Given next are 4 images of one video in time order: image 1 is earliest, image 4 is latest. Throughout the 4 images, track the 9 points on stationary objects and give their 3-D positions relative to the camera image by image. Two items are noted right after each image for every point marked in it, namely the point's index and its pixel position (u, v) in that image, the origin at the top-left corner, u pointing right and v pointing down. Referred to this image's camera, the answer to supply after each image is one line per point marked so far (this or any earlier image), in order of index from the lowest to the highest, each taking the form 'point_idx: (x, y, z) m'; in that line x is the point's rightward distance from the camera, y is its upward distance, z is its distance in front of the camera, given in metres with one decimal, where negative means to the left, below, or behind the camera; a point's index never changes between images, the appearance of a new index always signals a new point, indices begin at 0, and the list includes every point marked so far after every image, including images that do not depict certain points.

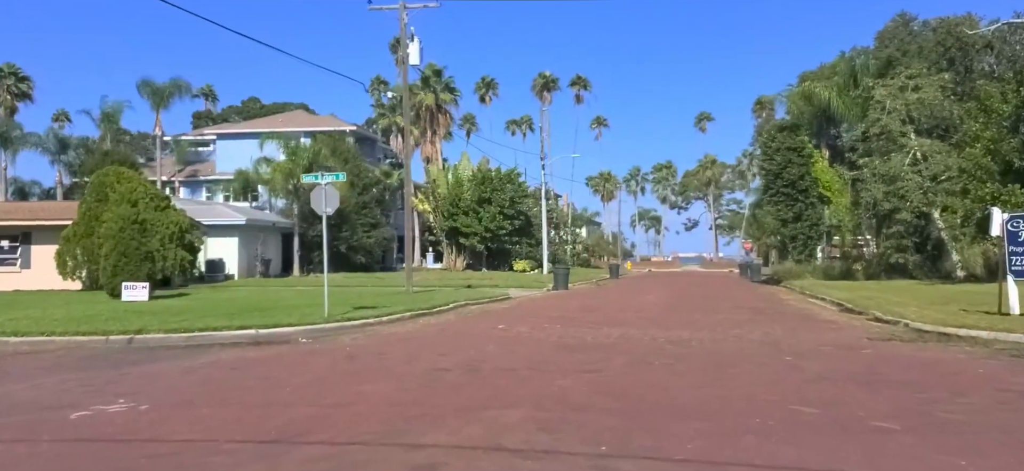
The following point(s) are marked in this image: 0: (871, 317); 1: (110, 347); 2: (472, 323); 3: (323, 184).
0: (+8.5, -1.9, +19.5) m
1: (-6.7, -1.9, +13.7) m
2: (-0.9, -1.9, +18.1) m
3: (-3.9, +1.1, +17.0) m
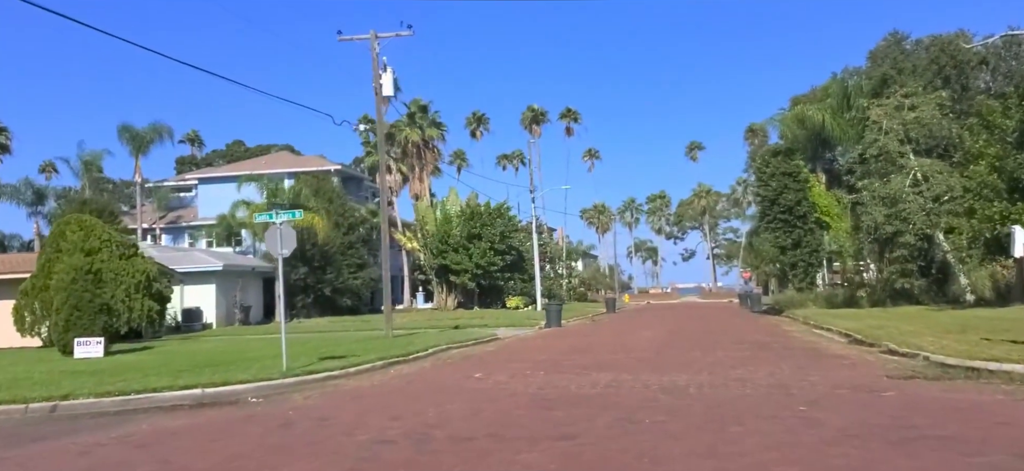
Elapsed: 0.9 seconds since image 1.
0: (+8.1, -2.5, +17.9) m
1: (-7.1, -2.7, +12.1) m
2: (-1.3, -2.7, +16.4) m
3: (-4.4, +0.2, +15.5) m
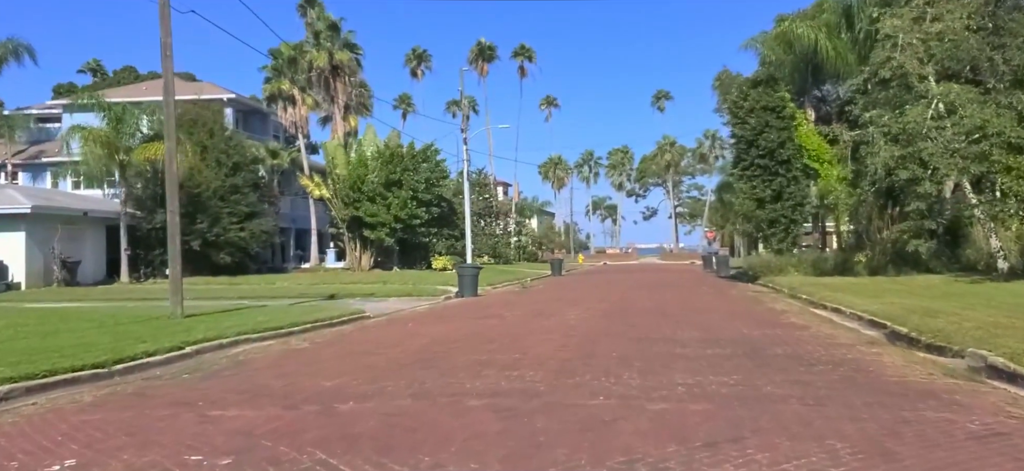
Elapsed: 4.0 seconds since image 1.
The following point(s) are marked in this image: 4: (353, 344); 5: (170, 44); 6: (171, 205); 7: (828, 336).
0: (+5.5, -1.6, +9.4) m
1: (-9.4, -1.8, +3.0) m
2: (-3.8, -1.7, +7.6) m
3: (-6.8, +1.2, +6.3) m
4: (-2.6, -1.8, +13.6) m
5: (-6.9, +3.9, +16.6) m
6: (-6.9, +0.6, +16.7) m
7: (+5.1, -1.6, +13.3) m
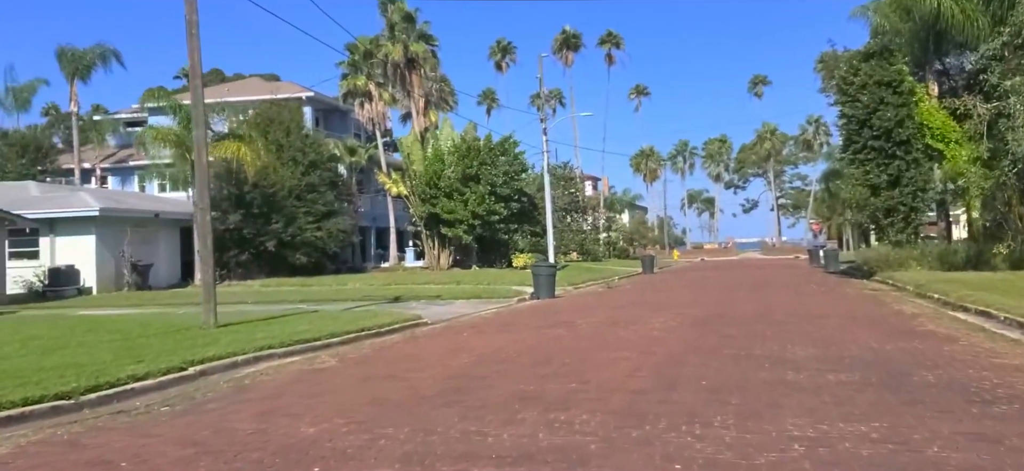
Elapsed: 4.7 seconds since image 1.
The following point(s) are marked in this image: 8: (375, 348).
0: (+5.9, -1.4, +6.4) m
1: (-9.7, -1.9, +1.6) m
2: (-3.6, -1.7, +5.6) m
3: (-6.8, +1.2, +4.7) m
4: (-1.7, -1.7, +11.4) m
5: (-5.7, +3.9, +14.9) m
6: (-5.6, +0.6, +15.0) m
7: (+5.9, -1.5, +10.3) m
8: (-2.1, -1.8, +13.0) m
